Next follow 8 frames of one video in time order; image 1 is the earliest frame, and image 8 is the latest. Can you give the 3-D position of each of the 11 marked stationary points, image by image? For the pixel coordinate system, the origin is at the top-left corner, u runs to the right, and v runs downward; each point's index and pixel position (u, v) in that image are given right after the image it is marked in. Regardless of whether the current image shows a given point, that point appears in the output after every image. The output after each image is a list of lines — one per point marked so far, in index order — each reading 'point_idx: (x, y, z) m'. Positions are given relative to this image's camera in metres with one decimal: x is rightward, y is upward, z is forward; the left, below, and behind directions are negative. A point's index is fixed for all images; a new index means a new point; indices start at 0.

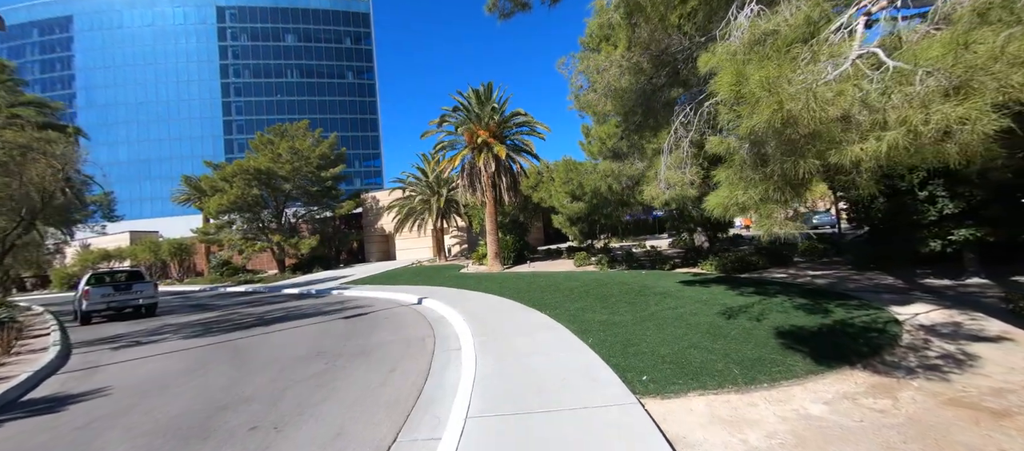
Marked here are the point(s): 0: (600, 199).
0: (+3.0, +0.9, +13.3) m
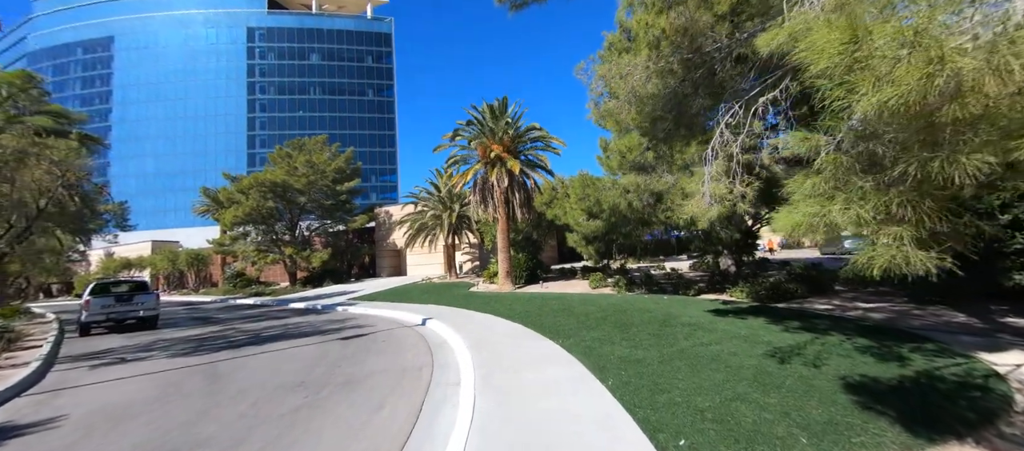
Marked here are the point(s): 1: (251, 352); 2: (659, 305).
0: (+3.4, +0.3, +12.4) m
1: (-7.3, -3.5, +10.7) m
2: (+4.1, -2.2, +10.7) m
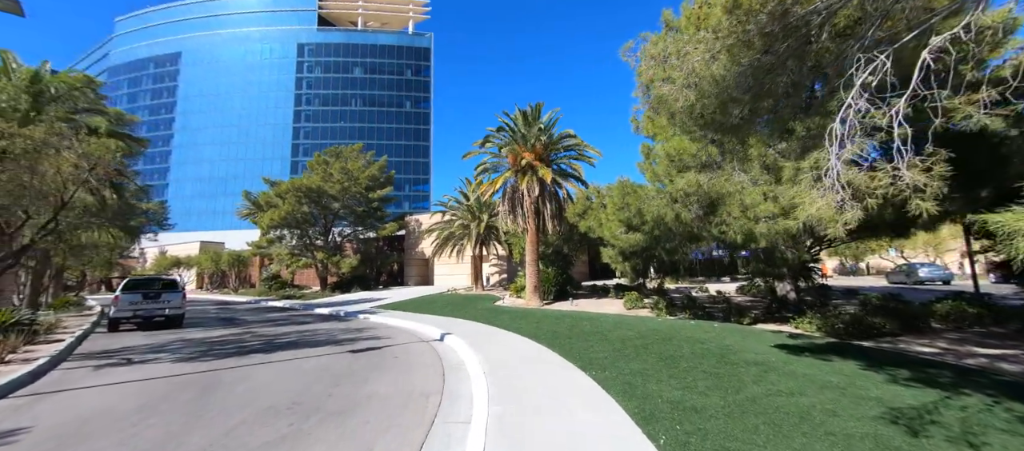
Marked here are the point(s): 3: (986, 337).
0: (+4.3, -0.1, +11.0) m
1: (-6.7, -3.5, +10.0) m
2: (+4.7, -2.6, +9.1) m
3: (+11.9, -2.8, +9.7) m
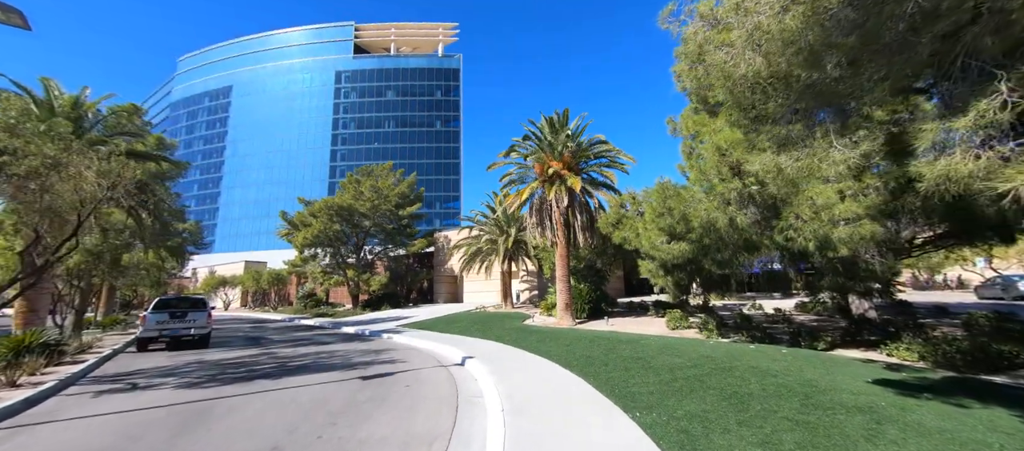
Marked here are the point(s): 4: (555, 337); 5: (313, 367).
0: (+4.9, -0.3, +9.4) m
1: (-6.0, -3.9, +9.3) m
2: (+5.2, -2.7, +7.4) m
3: (+12.5, -2.8, +7.5) m
4: (+1.7, -4.2, +14.7) m
5: (-6.0, -4.3, +11.6) m
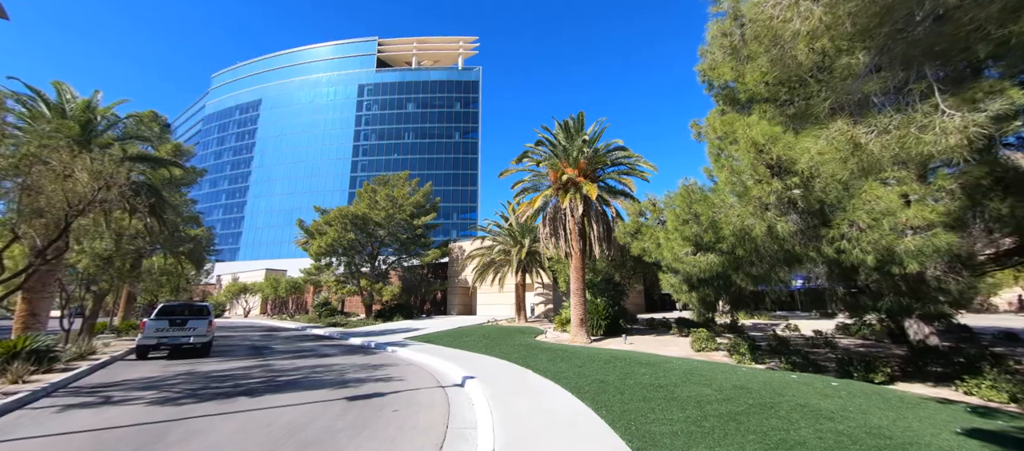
0: (+4.9, -0.5, +8.2) m
1: (-6.0, -4.0, +8.4) m
2: (+5.2, -2.8, +6.1) m
3: (+12.4, -3.0, +5.8) m
4: (+2.0, -4.6, +13.5) m
5: (-5.8, -4.4, +10.7) m
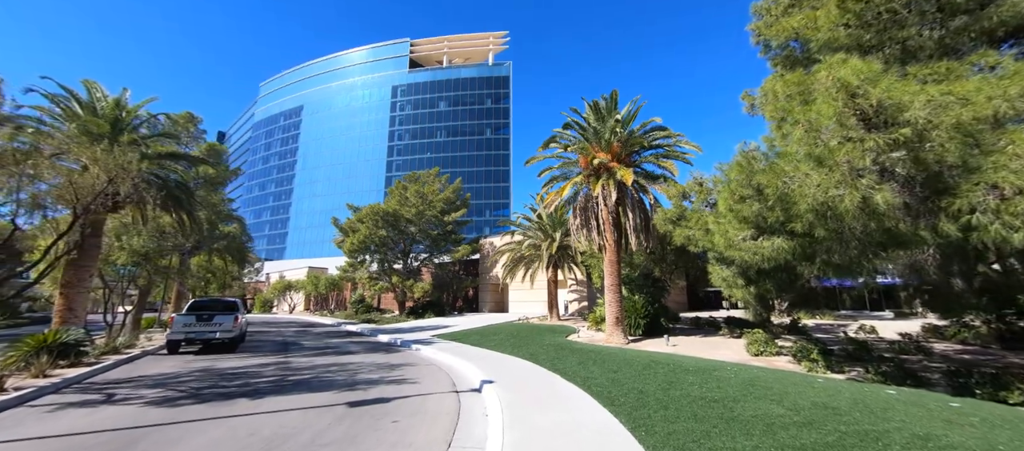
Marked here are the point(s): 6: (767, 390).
0: (+5.2, -0.1, +6.5) m
1: (-5.6, -3.7, +7.7) m
2: (+5.3, -2.4, +4.4) m
3: (+12.5, -2.5, +3.4) m
4: (+2.8, -4.2, +12.1) m
5: (-5.2, -4.1, +10.0) m
6: (+4.6, -3.0, +7.1) m
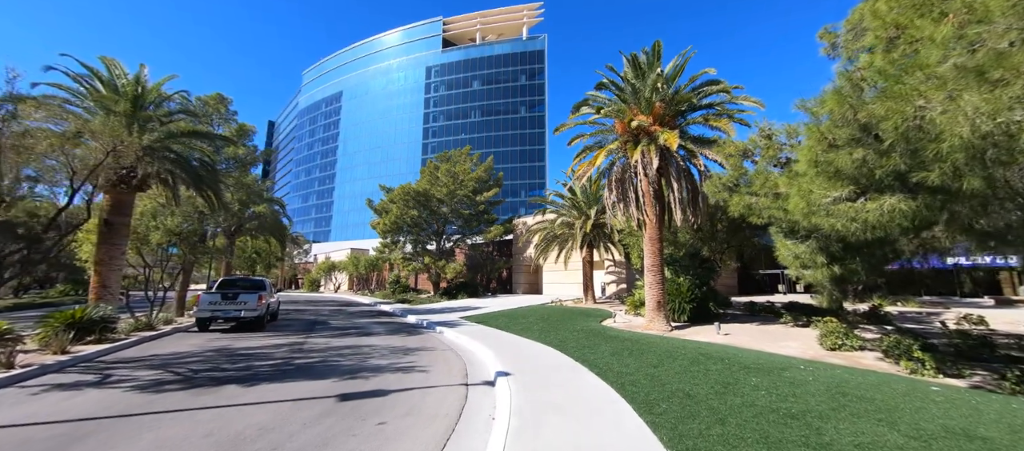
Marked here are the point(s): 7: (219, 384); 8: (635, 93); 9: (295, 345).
0: (+5.3, +0.5, +4.5) m
1: (-5.3, -3.1, +7.0) m
2: (+5.2, -1.9, +2.5) m
3: (+12.2, -2.0, +0.8) m
4: (+3.5, -3.3, +10.4) m
5: (-4.7, -3.4, +9.2) m
6: (+4.8, -2.4, +5.3) m
7: (-6.0, -3.2, +7.9) m
8: (+4.7, +5.0, +14.7) m
9: (-7.1, -3.9, +12.6) m
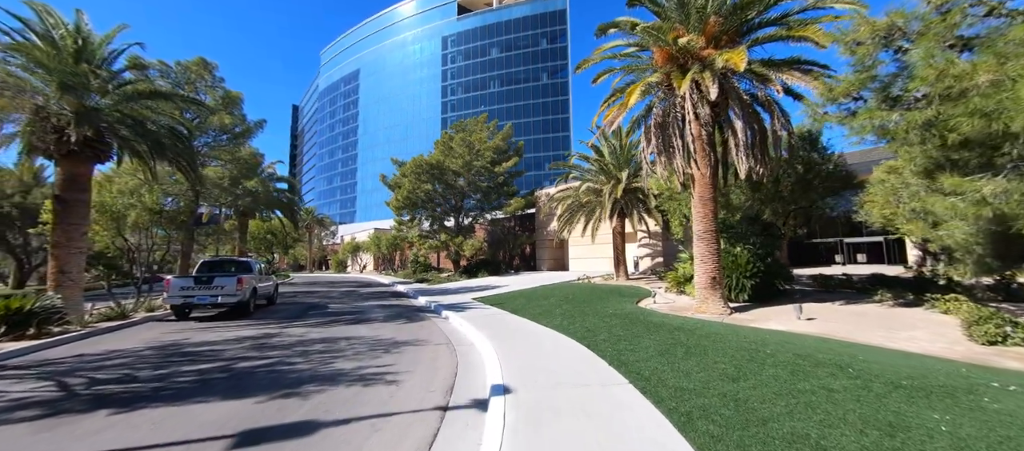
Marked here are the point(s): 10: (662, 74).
0: (+5.0, +1.2, +1.2) m
1: (-5.4, -2.5, +4.6) m
2: (+4.8, -1.3, -0.6) m
3: (+11.7, -1.3, -2.7) m
4: (+3.6, -2.3, +7.5) m
5: (-4.6, -2.7, +6.8) m
6: (+4.6, -1.6, +2.2) m
7: (-5.9, -2.6, +5.6) m
8: (+4.9, +6.3, +11.1) m
9: (-6.7, -3.0, +10.3) m
10: (+4.6, +4.5, +11.6) m
